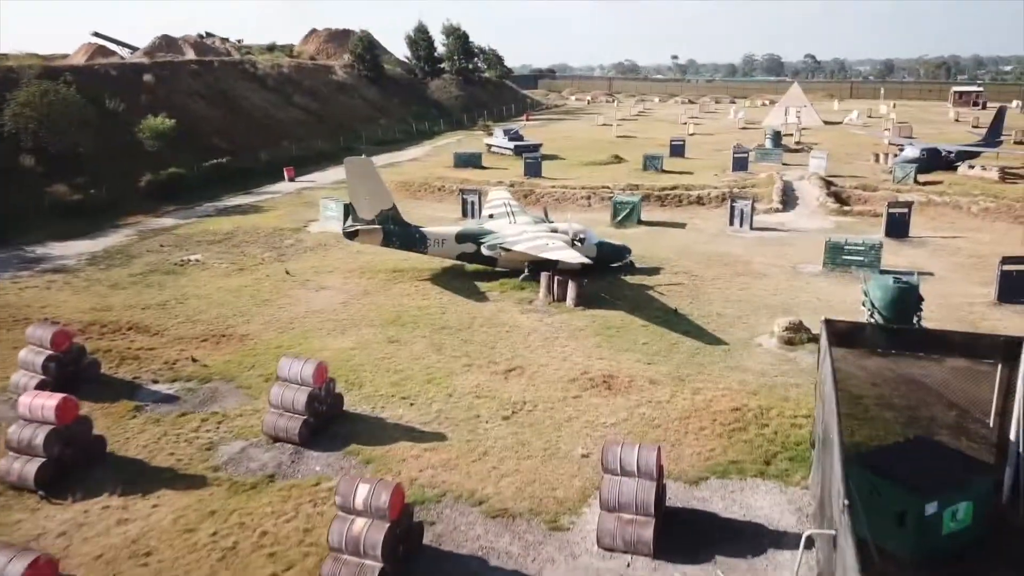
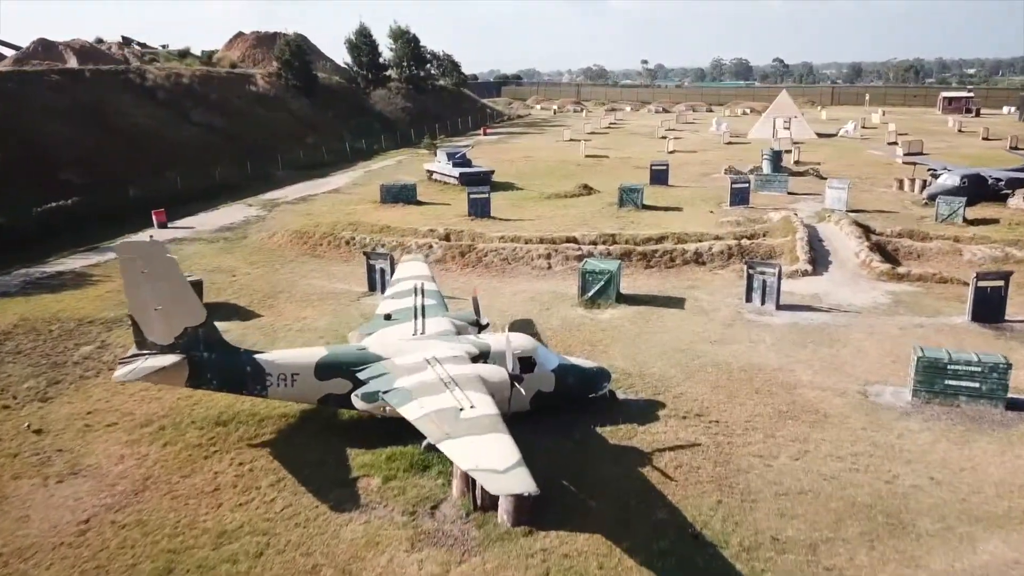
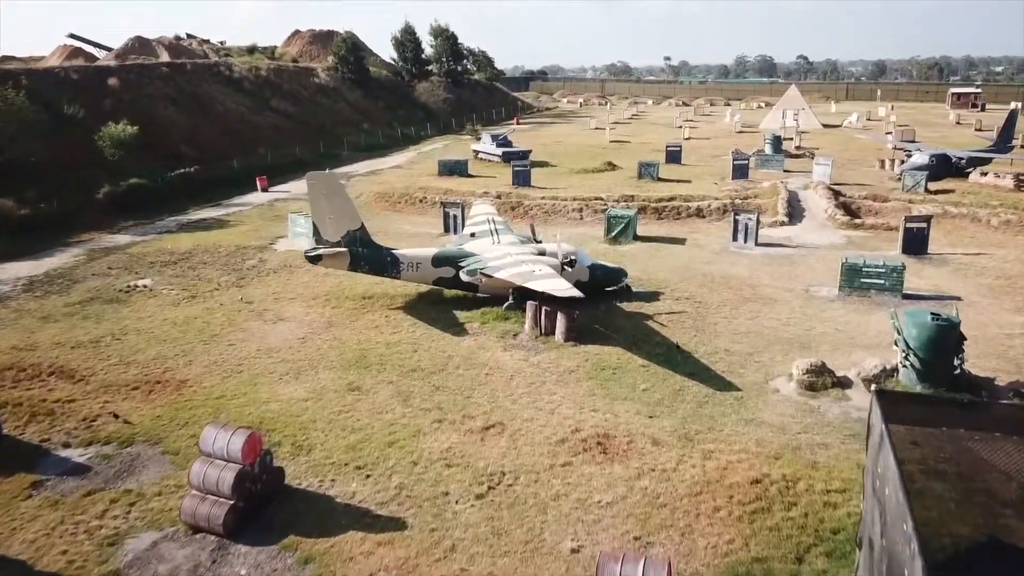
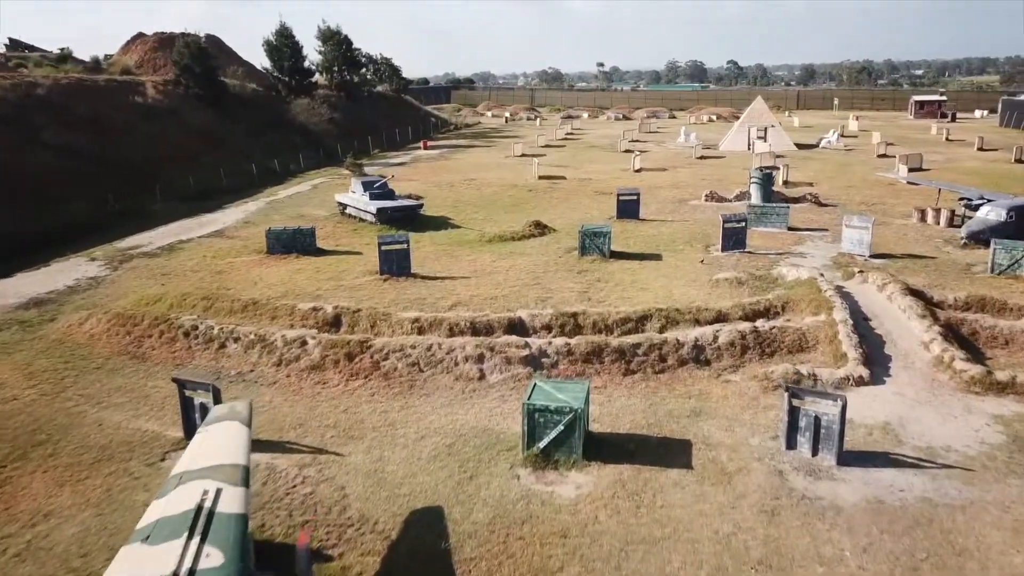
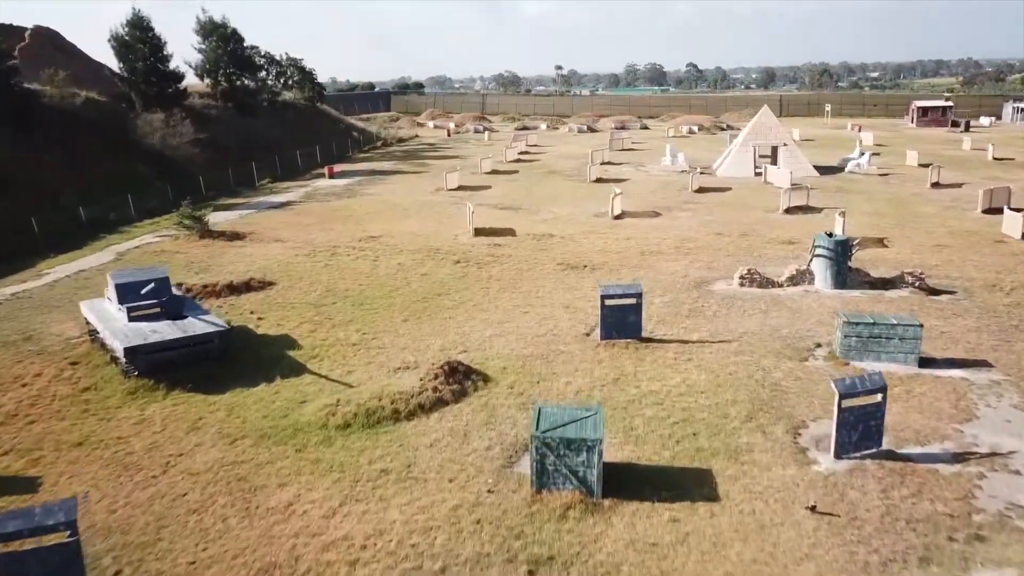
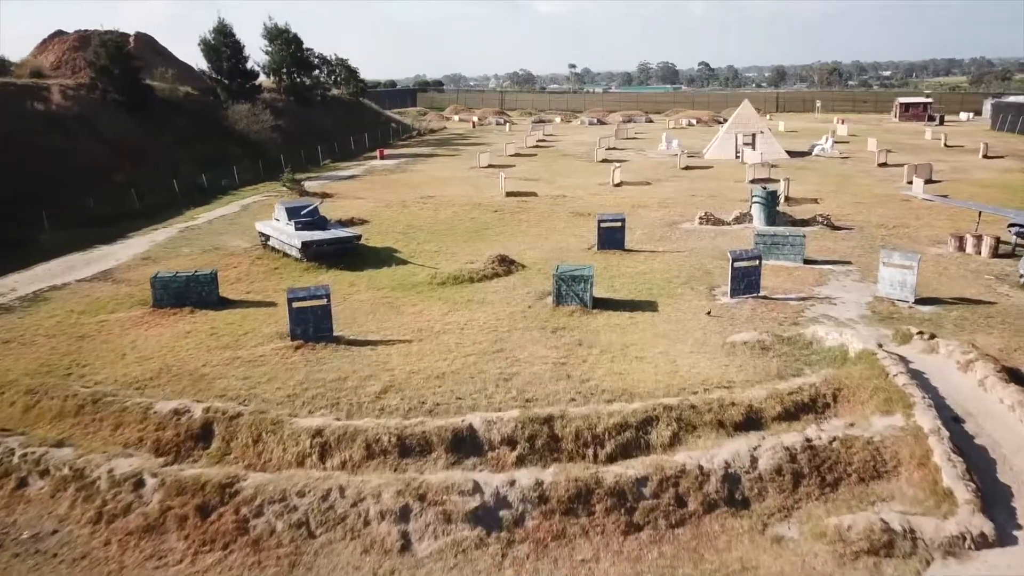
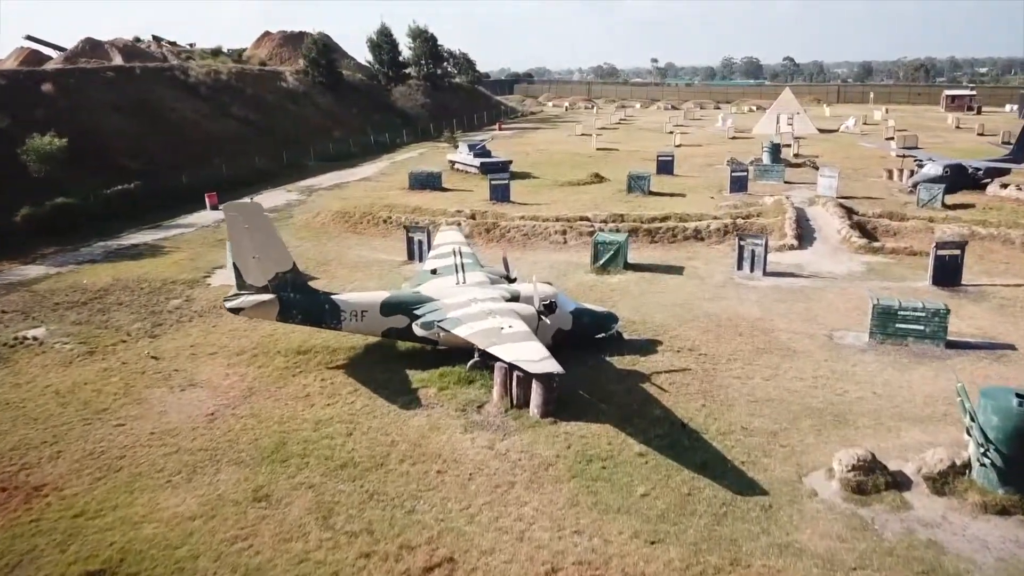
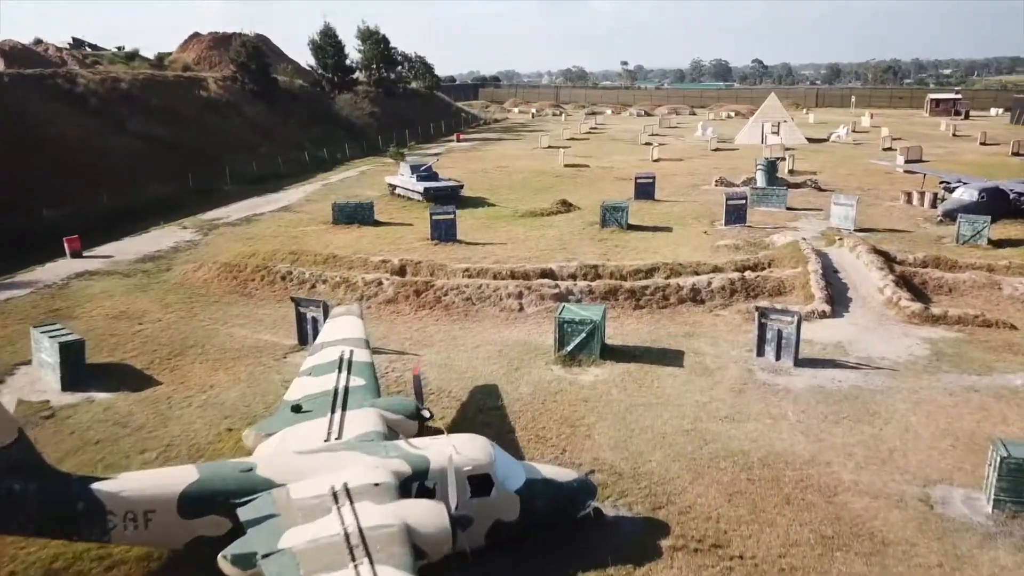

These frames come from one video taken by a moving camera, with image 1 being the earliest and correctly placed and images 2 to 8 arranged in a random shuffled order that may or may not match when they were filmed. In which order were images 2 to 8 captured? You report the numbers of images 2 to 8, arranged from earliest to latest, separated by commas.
3, 7, 2, 8, 4, 6, 5
